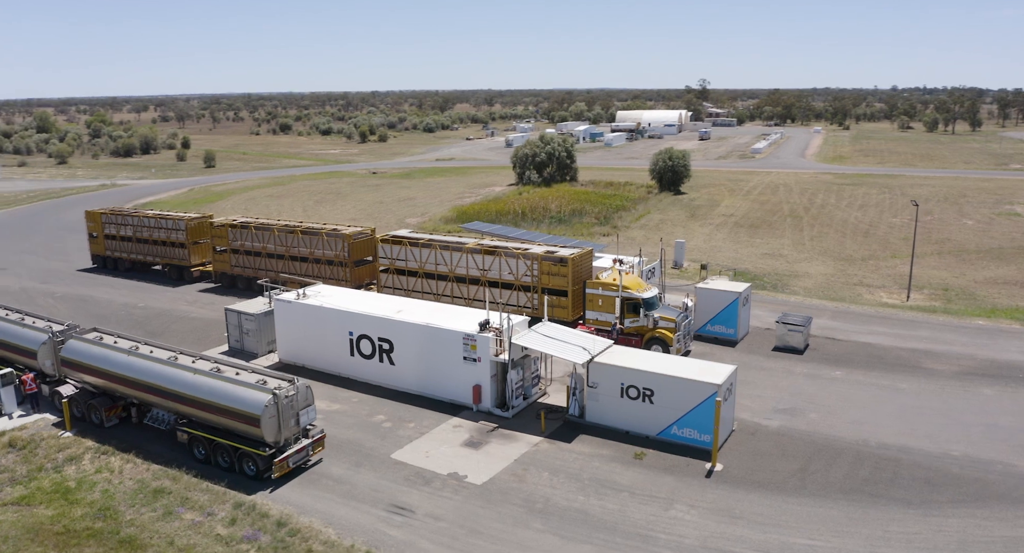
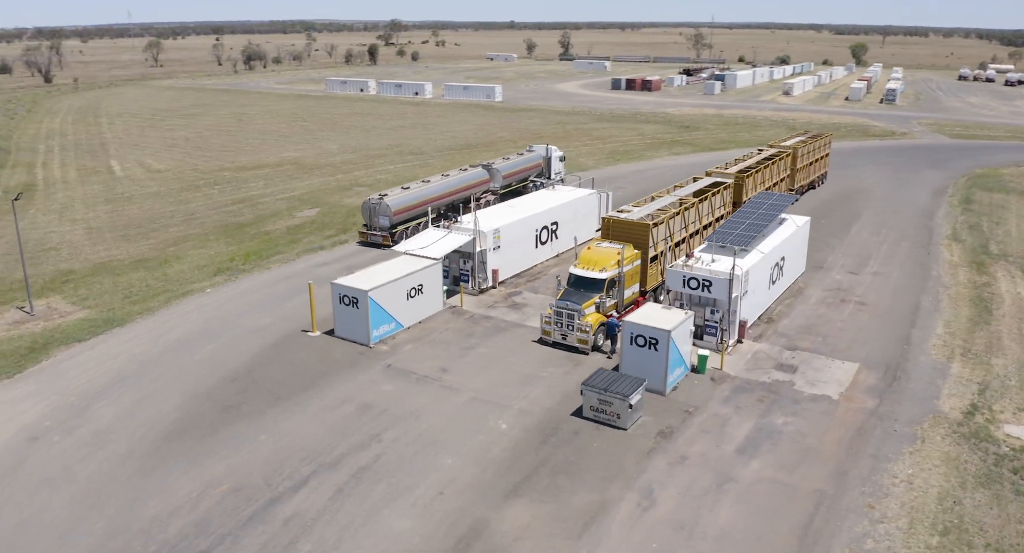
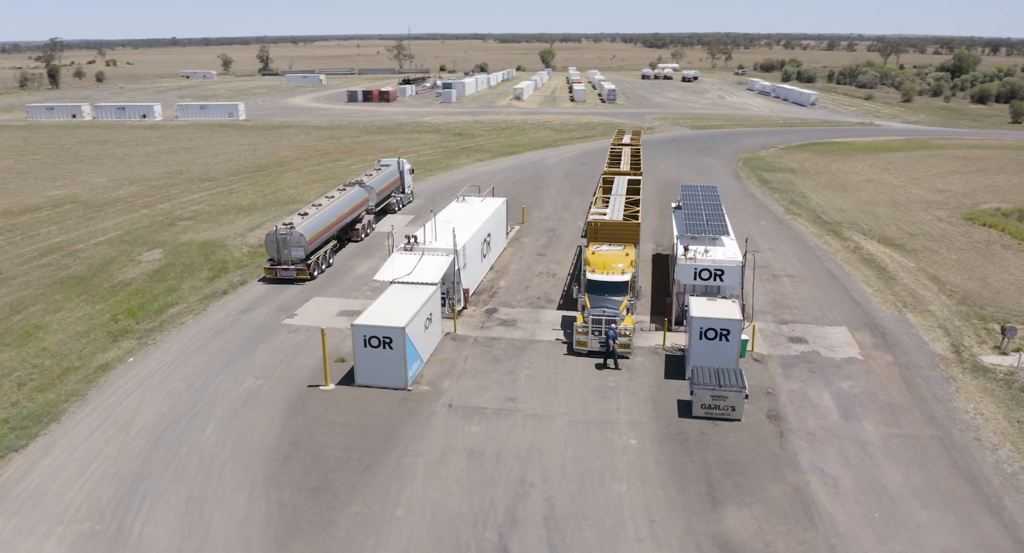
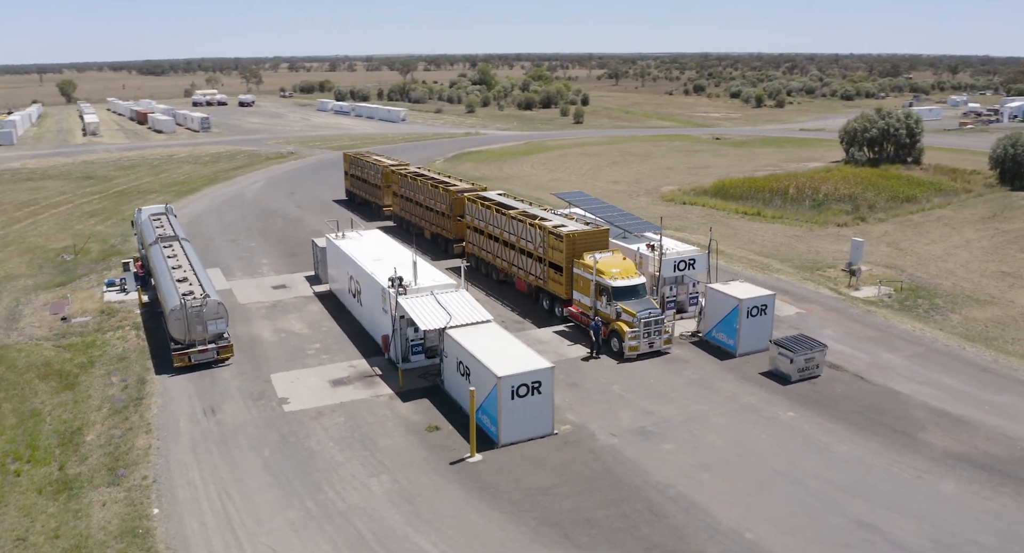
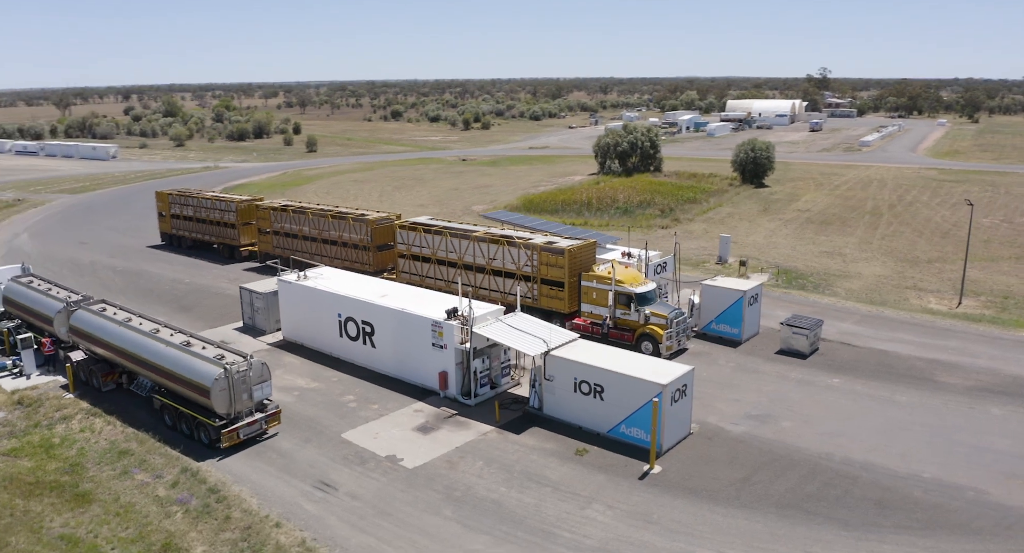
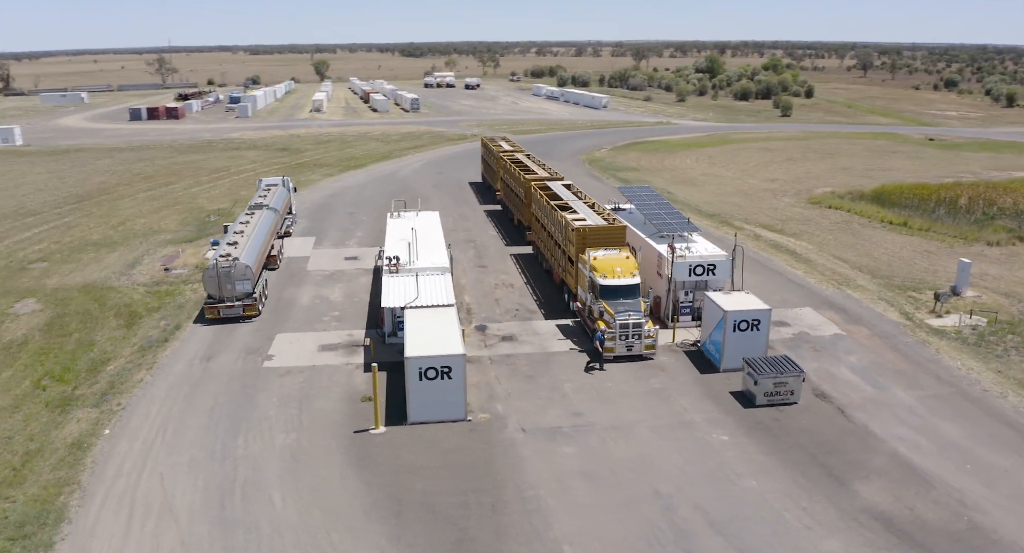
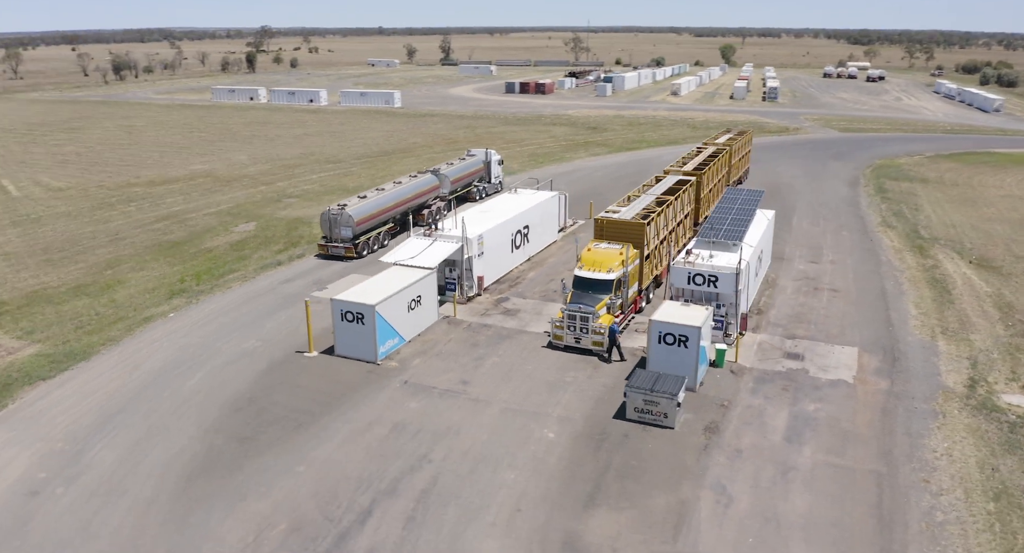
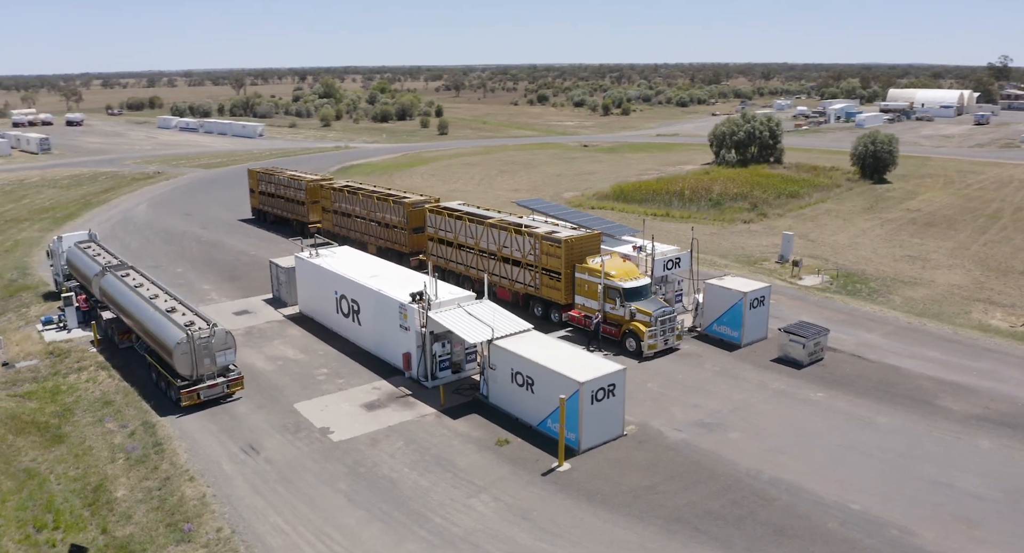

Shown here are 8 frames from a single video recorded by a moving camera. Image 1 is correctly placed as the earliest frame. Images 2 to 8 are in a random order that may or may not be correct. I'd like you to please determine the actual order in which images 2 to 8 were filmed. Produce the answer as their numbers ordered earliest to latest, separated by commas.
5, 8, 4, 6, 3, 7, 2
